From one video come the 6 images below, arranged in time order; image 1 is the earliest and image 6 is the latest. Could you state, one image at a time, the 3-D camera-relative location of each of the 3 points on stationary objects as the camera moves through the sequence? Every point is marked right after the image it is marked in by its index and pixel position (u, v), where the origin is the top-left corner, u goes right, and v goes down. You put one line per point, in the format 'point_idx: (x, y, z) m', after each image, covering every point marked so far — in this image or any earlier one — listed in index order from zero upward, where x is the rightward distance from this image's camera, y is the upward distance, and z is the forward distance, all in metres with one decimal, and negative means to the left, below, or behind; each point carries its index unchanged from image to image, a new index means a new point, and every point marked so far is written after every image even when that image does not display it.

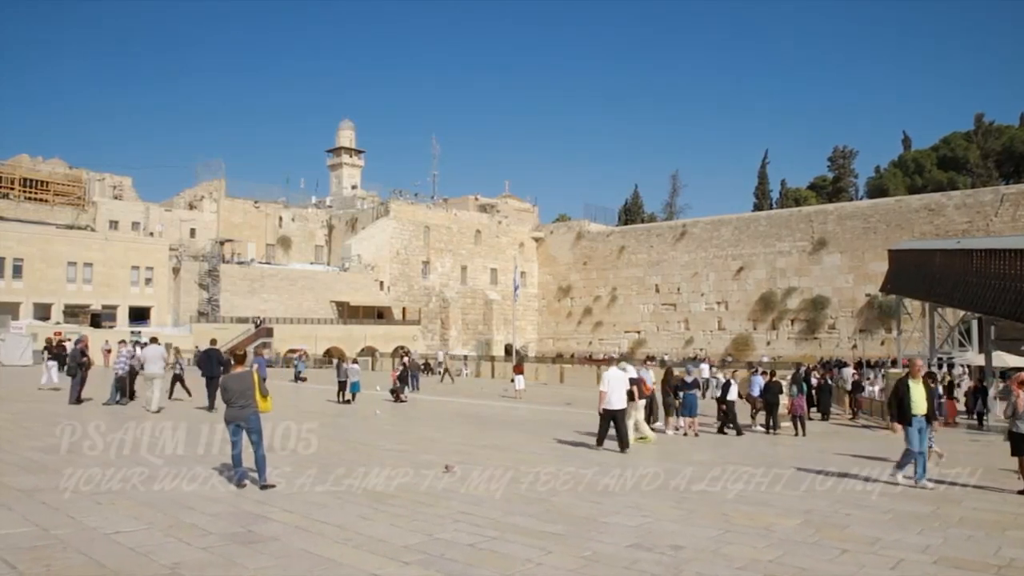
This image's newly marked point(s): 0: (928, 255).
0: (+9.8, +0.8, +18.4) m
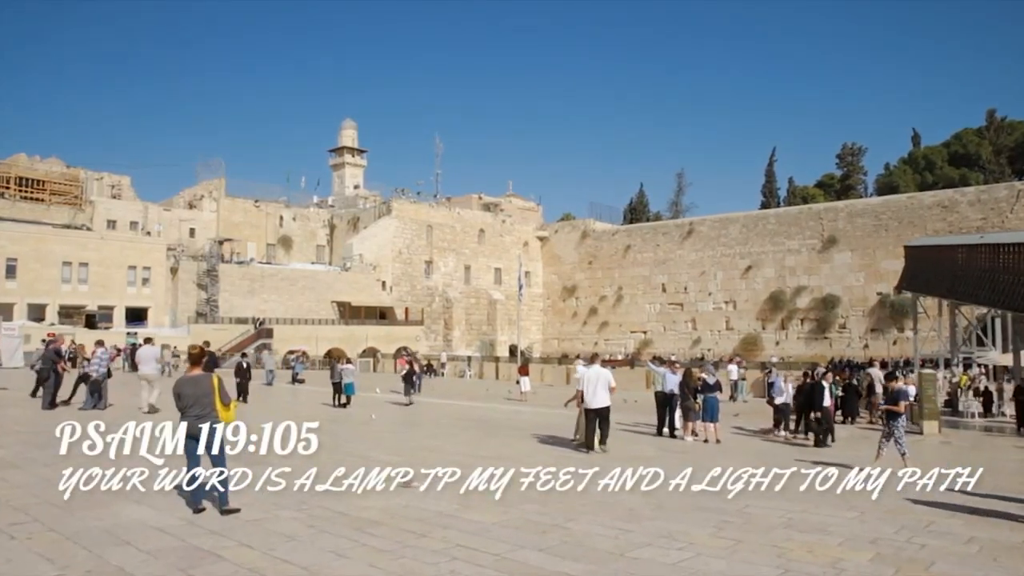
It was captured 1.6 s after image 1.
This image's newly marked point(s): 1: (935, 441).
0: (+9.9, +0.8, +17.8) m
1: (+5.8, -2.1, +10.6) m
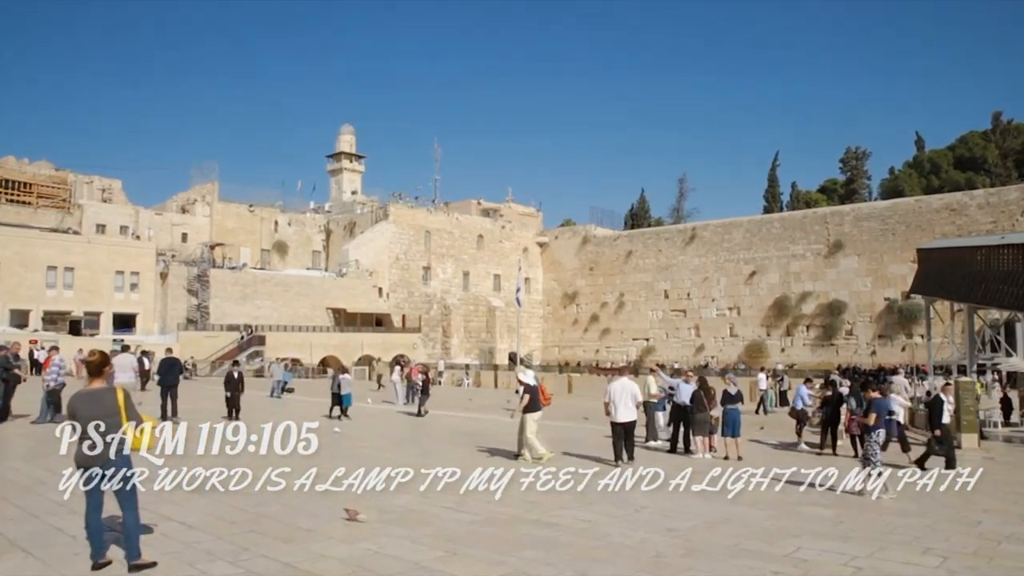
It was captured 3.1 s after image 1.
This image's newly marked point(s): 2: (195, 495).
0: (+9.8, +0.7, +17.1) m
1: (+5.8, -2.1, +9.9) m
2: (-2.5, -1.6, +6.1) m
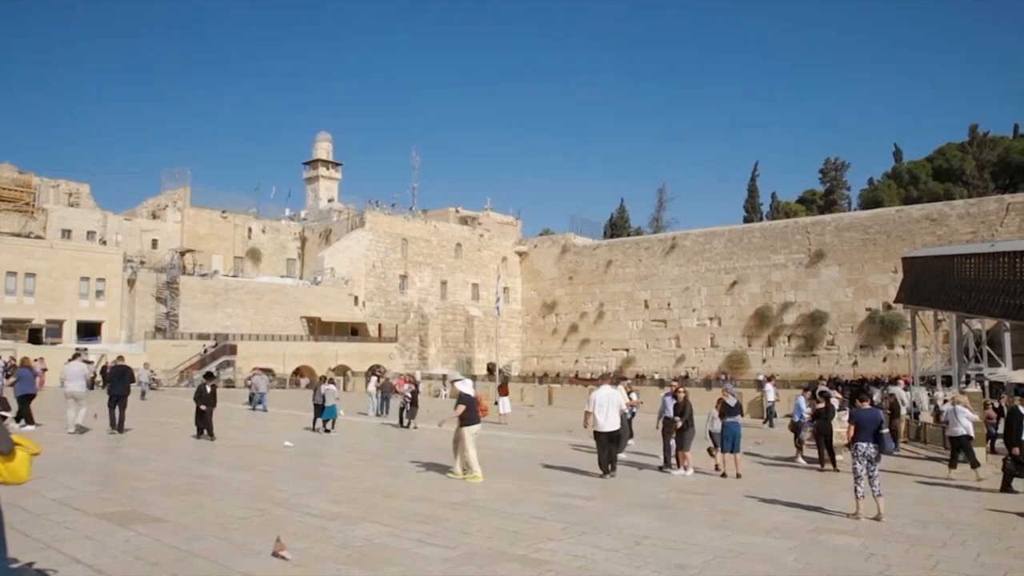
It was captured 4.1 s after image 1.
0: (+9.4, +0.5, +16.8) m
1: (+5.6, -2.2, +9.5) m
2: (-2.6, -1.6, +5.5) m
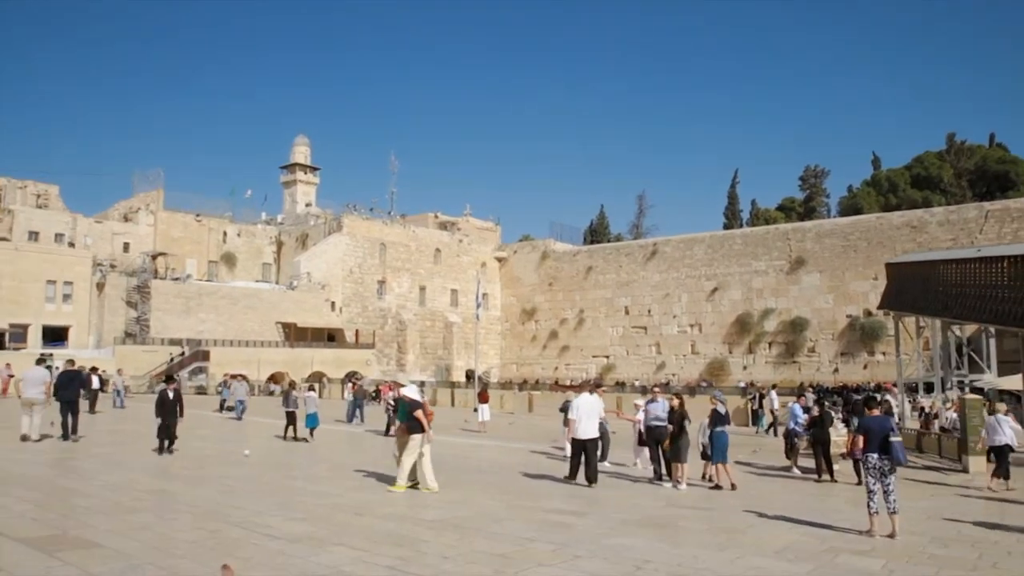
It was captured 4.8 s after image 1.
0: (+9.0, +0.4, +16.7) m
1: (+5.4, -2.3, +9.2) m
2: (-2.7, -1.6, +5.0) m
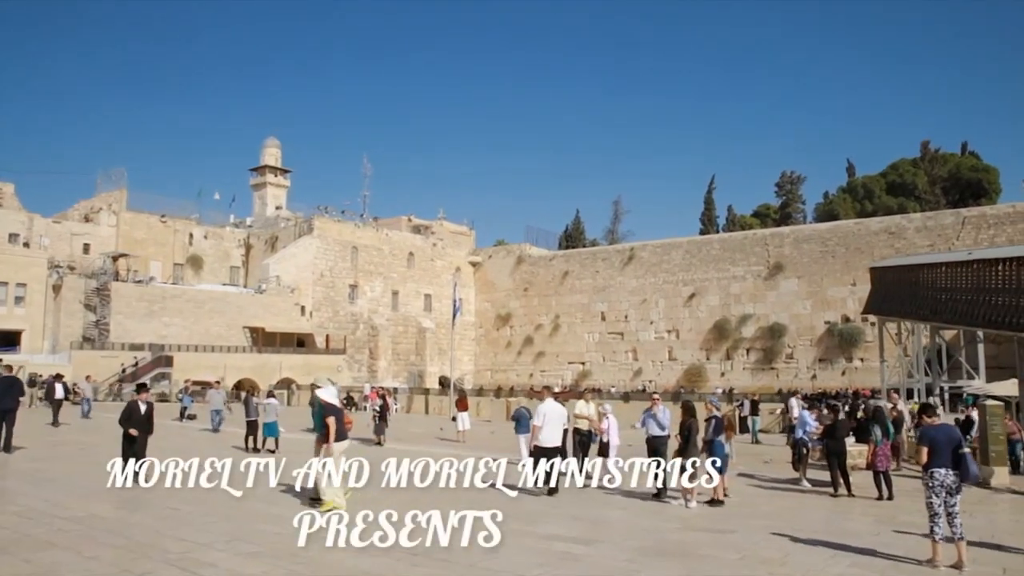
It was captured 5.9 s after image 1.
0: (+8.6, +0.3, +16.3) m
1: (+5.2, -2.3, +8.7) m
2: (-2.8, -1.5, +4.2) m
